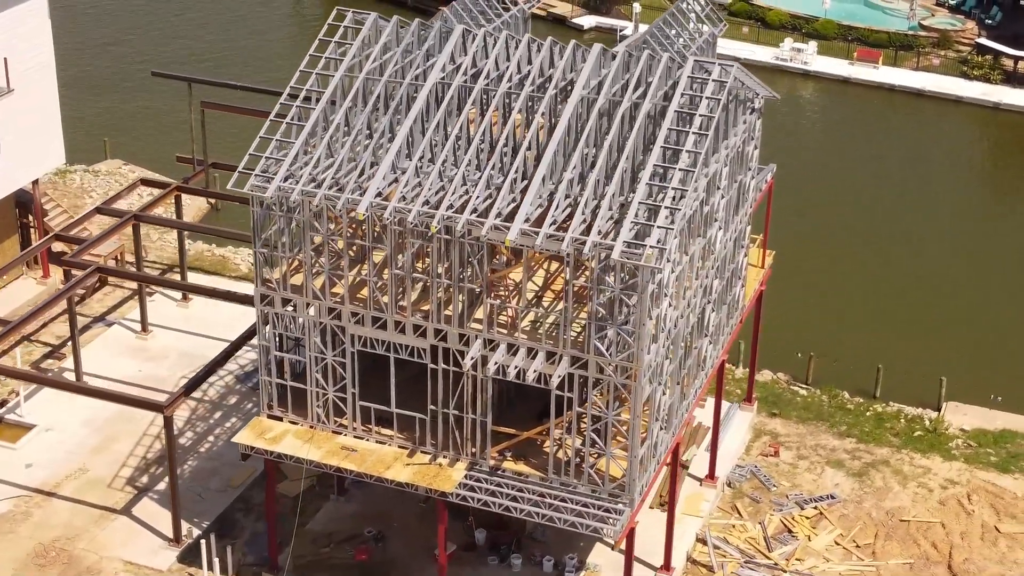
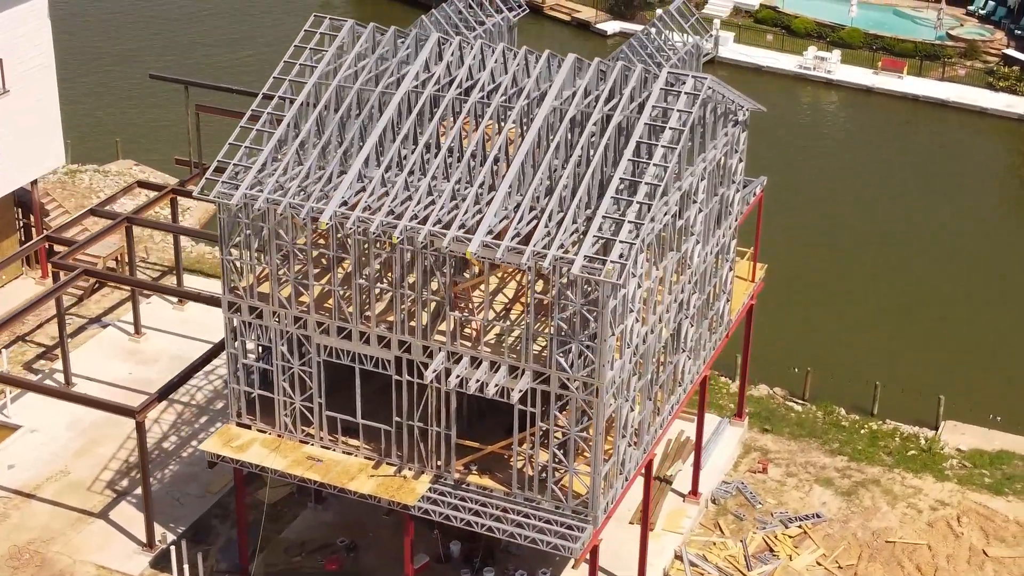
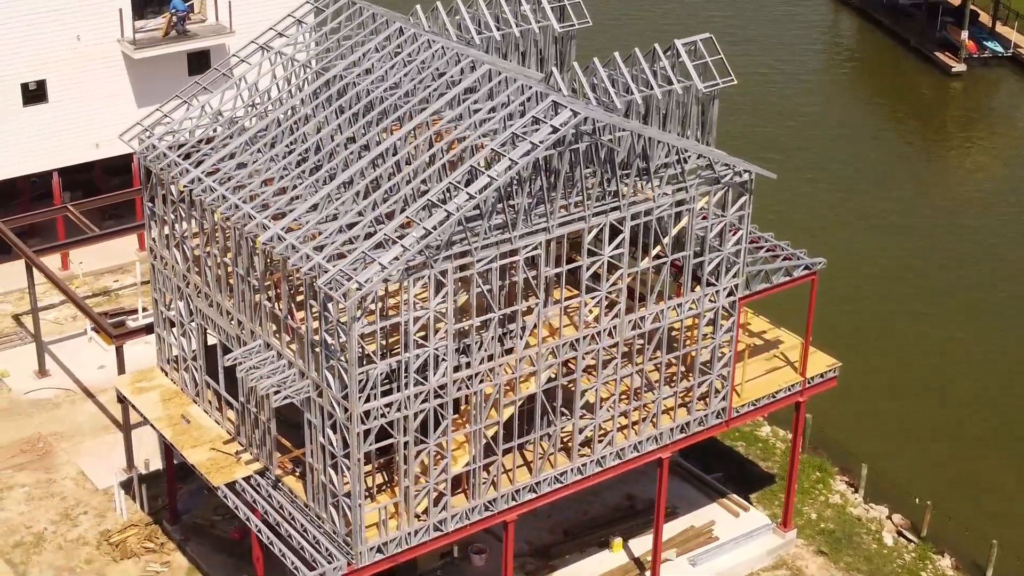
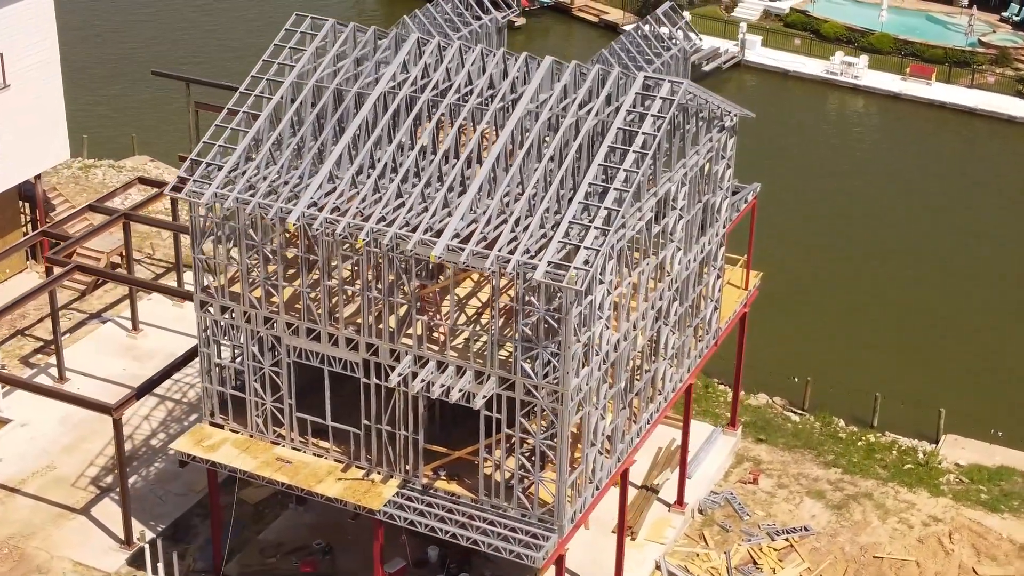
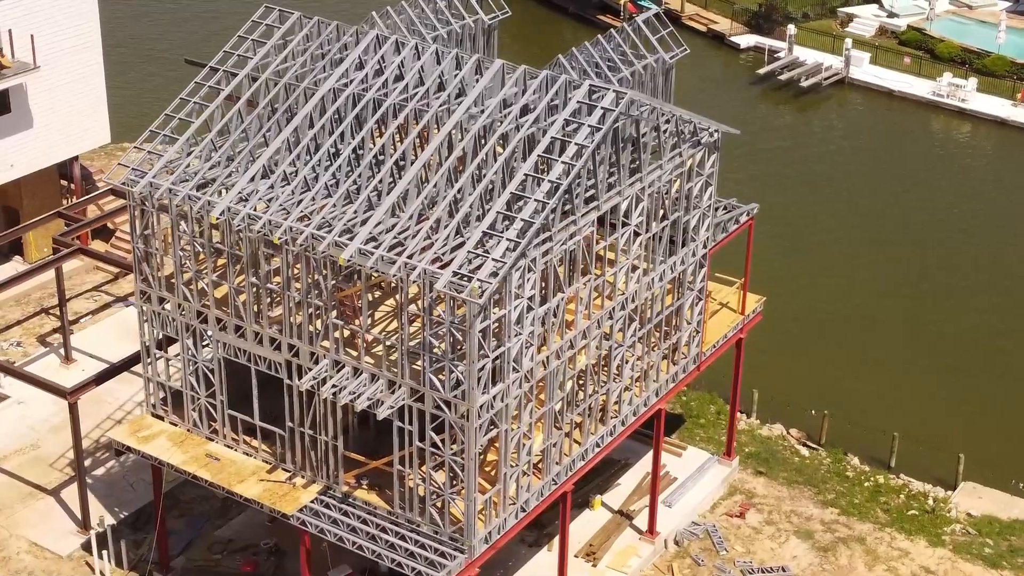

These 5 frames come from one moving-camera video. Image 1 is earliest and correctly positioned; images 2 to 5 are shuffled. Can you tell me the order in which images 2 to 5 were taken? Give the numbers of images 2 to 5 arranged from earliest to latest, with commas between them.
2, 4, 5, 3
